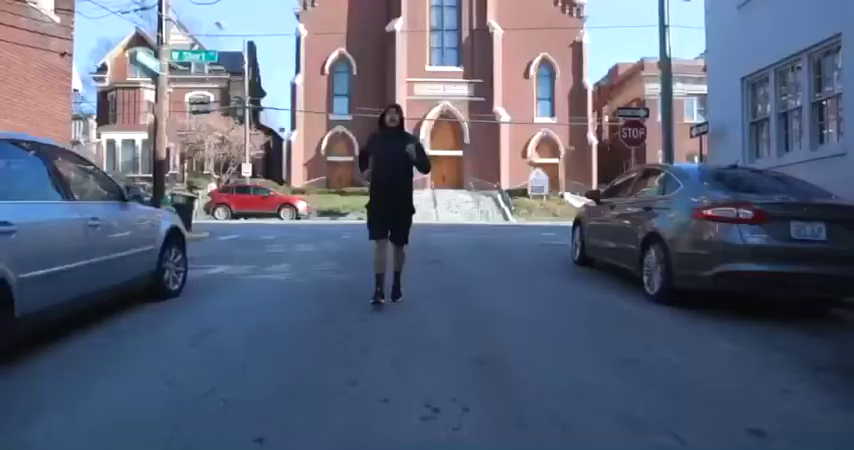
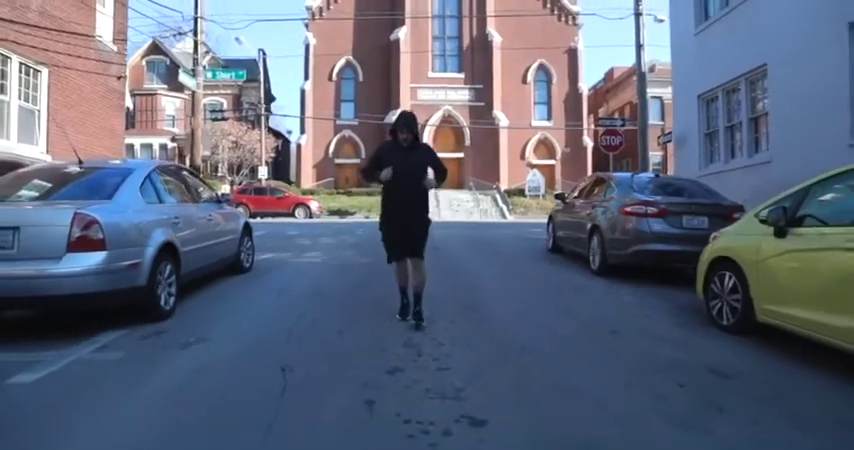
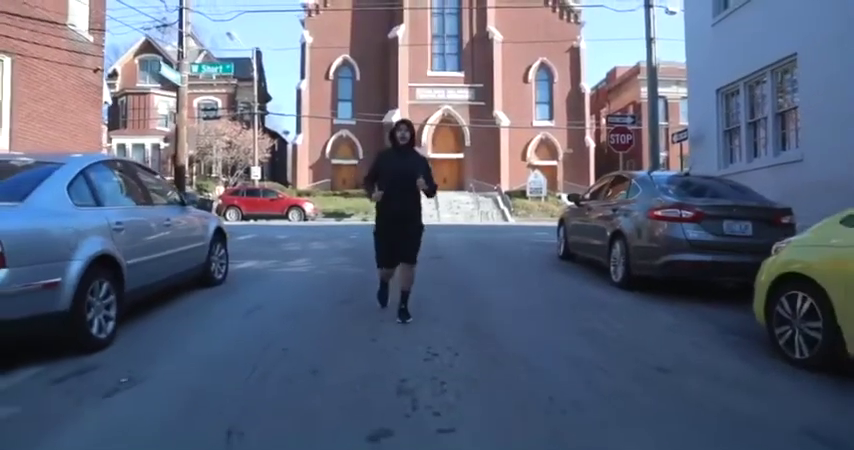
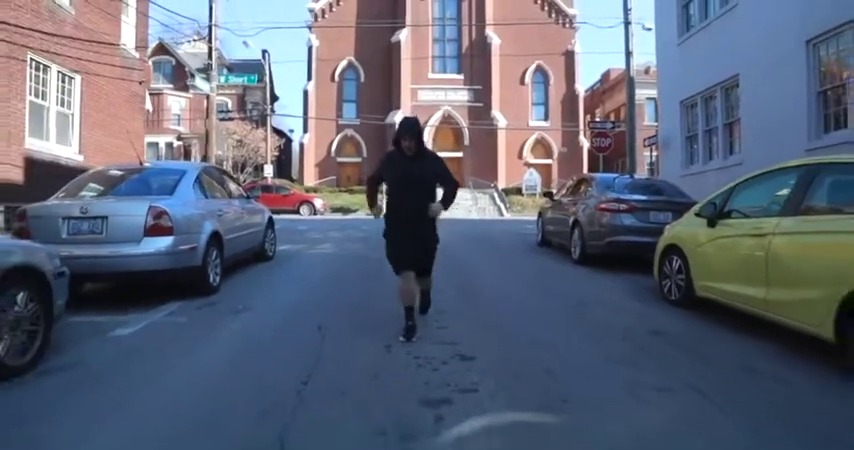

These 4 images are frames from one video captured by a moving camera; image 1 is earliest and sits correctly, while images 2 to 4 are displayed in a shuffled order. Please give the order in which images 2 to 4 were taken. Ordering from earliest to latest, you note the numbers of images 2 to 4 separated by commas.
3, 2, 4
